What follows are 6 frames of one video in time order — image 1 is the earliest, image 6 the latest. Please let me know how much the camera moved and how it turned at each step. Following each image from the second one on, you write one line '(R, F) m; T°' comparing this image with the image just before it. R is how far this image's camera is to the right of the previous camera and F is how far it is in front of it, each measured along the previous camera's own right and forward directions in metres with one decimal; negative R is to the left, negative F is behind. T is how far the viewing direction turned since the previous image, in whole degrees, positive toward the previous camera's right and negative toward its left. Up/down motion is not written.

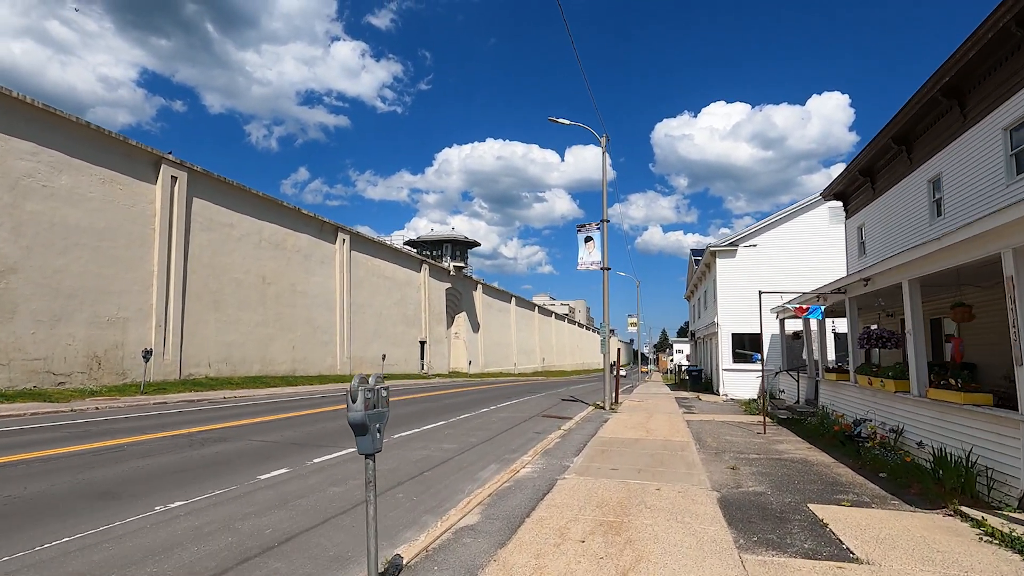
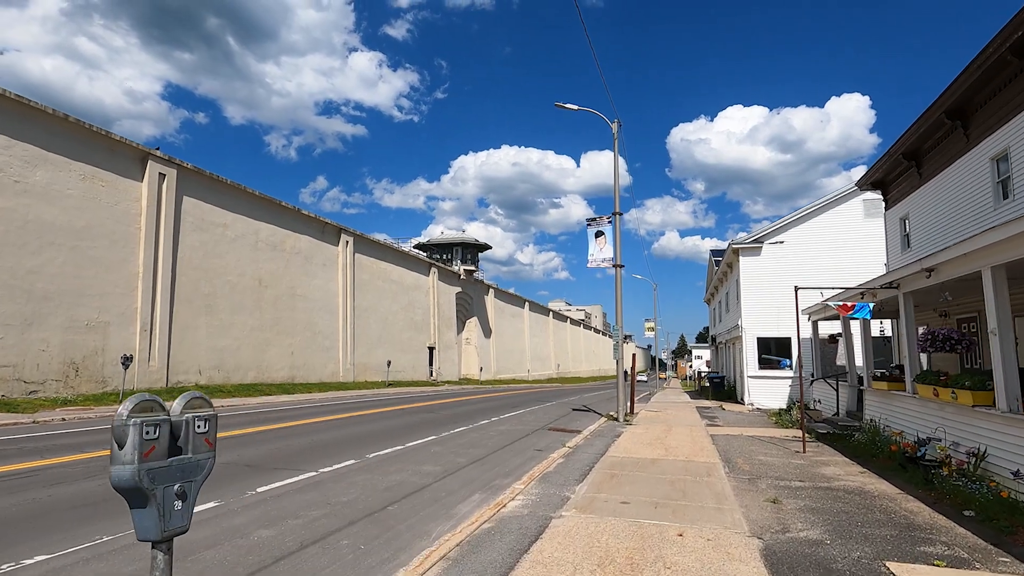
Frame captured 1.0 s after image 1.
(+0.3, +1.6) m; -2°
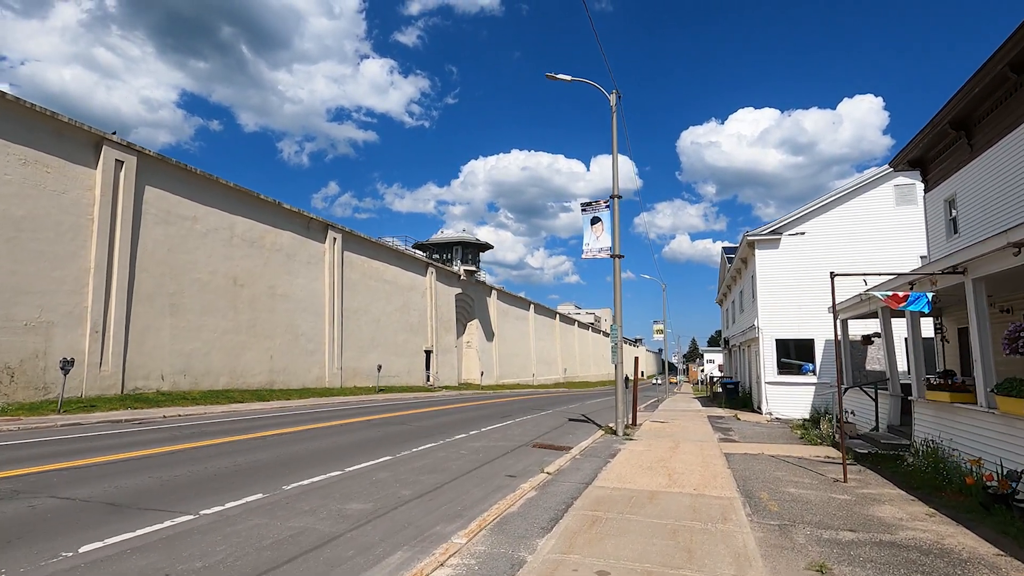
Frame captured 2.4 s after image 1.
(+0.6, +2.1) m; -1°
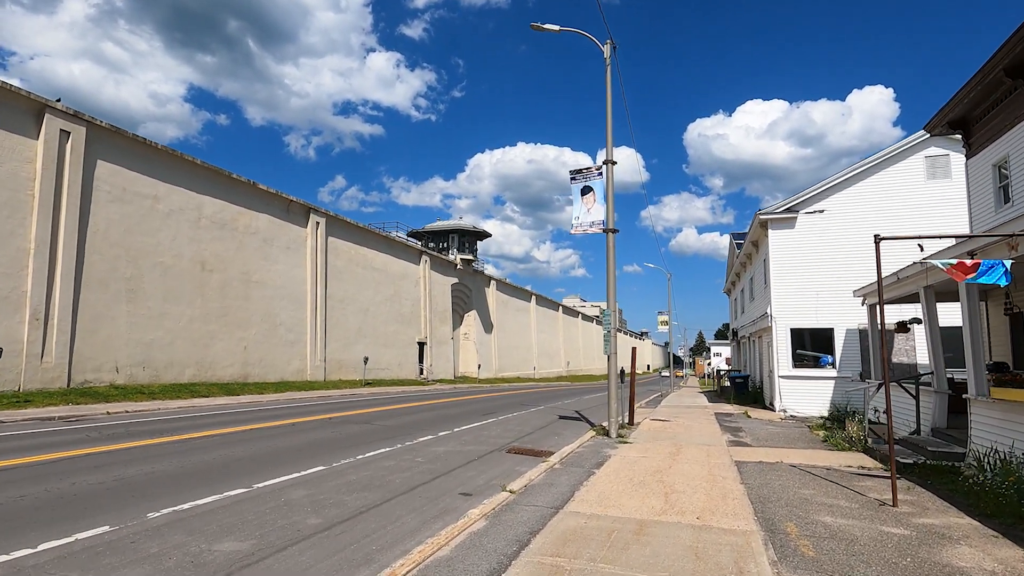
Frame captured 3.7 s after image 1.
(+0.6, +1.9) m; -1°
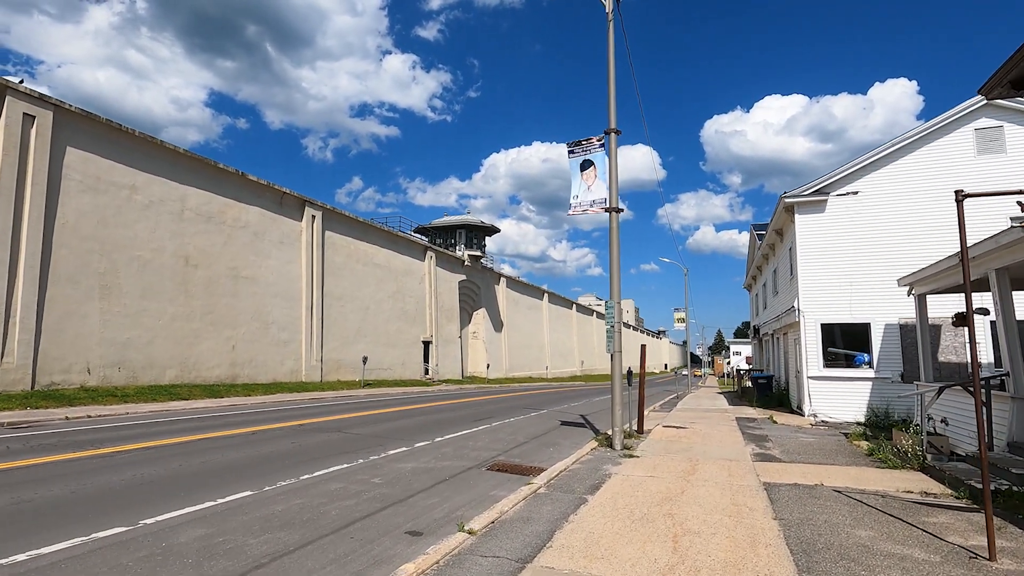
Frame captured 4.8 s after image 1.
(+0.5, +1.6) m; -2°
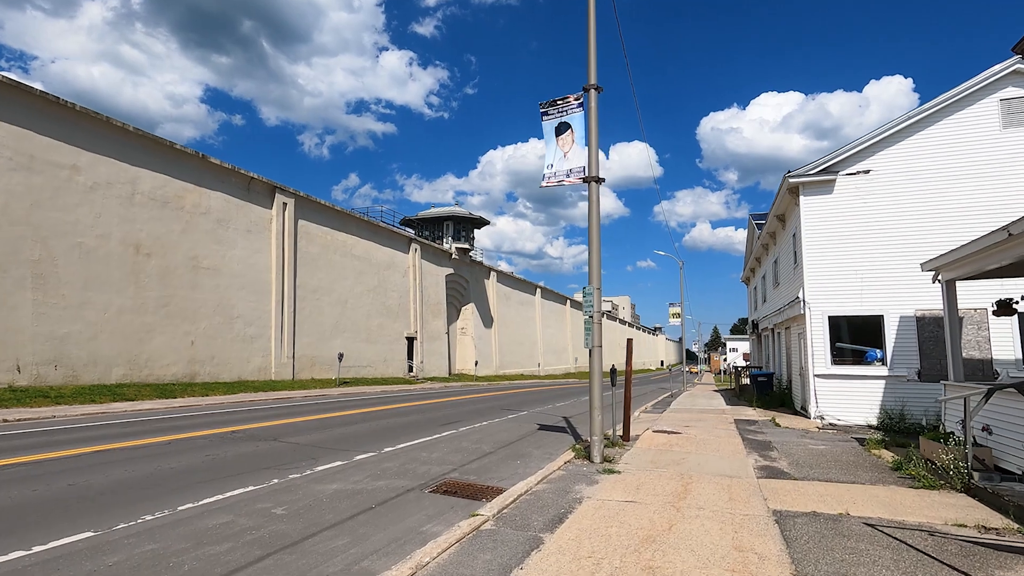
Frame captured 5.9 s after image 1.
(+0.5, +1.6) m; 0°
